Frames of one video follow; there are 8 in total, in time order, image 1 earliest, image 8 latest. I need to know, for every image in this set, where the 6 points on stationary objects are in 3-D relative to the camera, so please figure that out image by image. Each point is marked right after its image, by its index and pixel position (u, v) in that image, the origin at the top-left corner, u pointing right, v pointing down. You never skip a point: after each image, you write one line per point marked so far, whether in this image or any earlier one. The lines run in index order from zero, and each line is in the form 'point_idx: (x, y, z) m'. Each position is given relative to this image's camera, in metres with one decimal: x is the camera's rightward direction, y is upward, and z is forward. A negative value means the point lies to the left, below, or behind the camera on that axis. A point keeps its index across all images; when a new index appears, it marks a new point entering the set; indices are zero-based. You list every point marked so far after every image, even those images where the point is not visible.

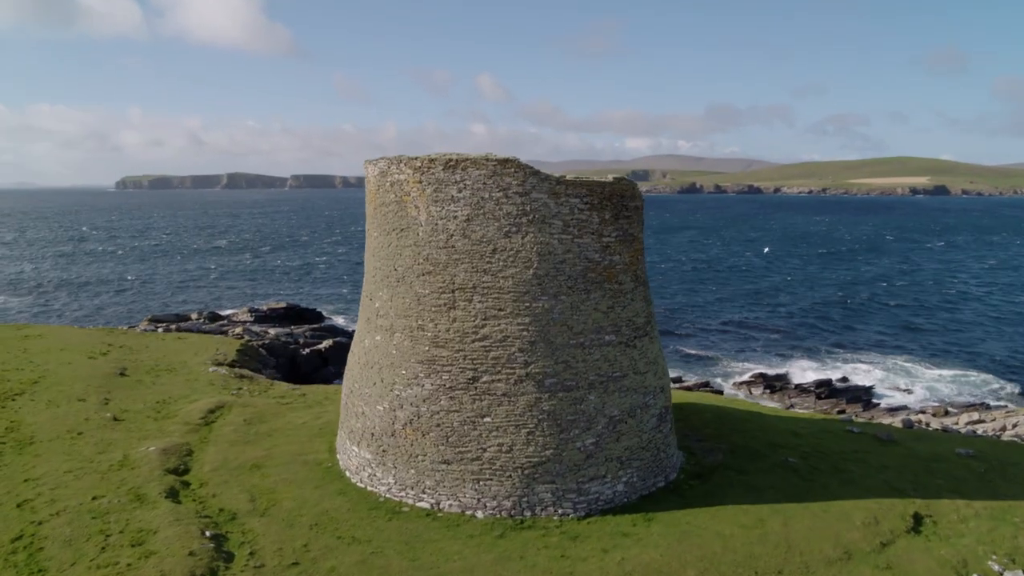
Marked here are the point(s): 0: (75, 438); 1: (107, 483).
0: (-10.5, -3.6, +18.5) m
1: (-8.4, -4.0, +15.9) m
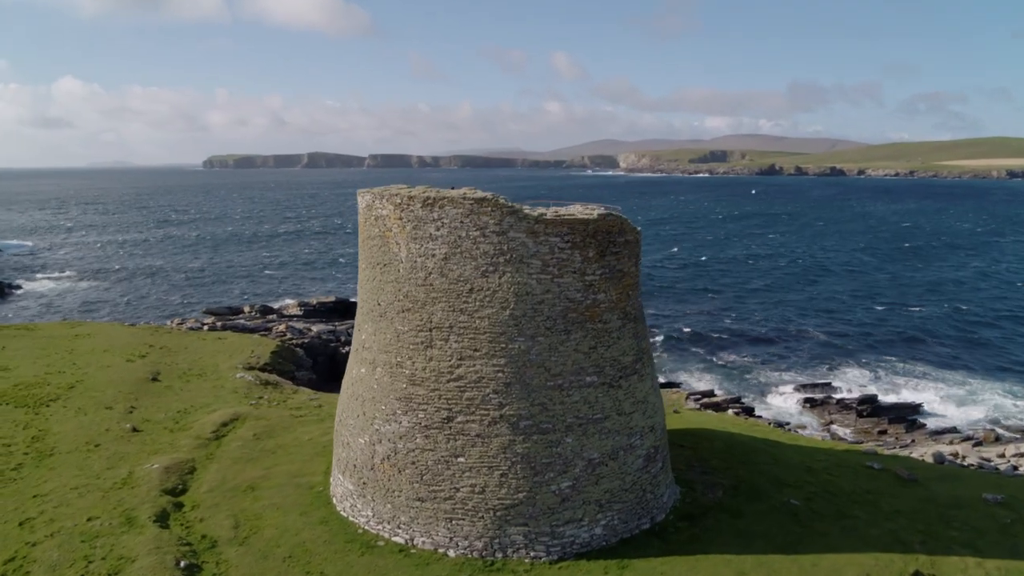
0: (-10.7, -4.1, +19.5) m
1: (-8.8, -4.7, +16.7) m
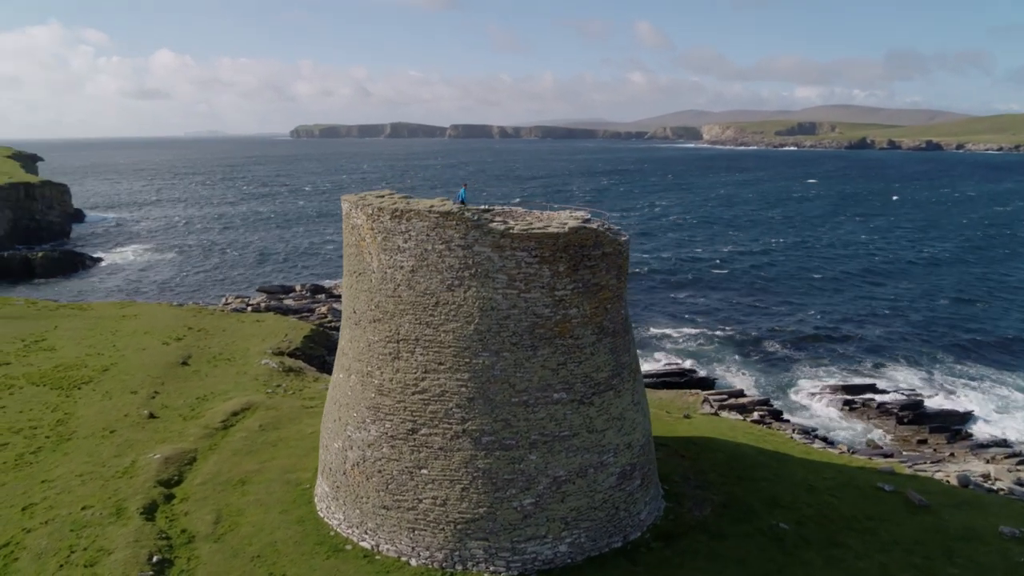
0: (-10.9, -4.0, +20.7) m
1: (-9.4, -4.7, +17.7) m
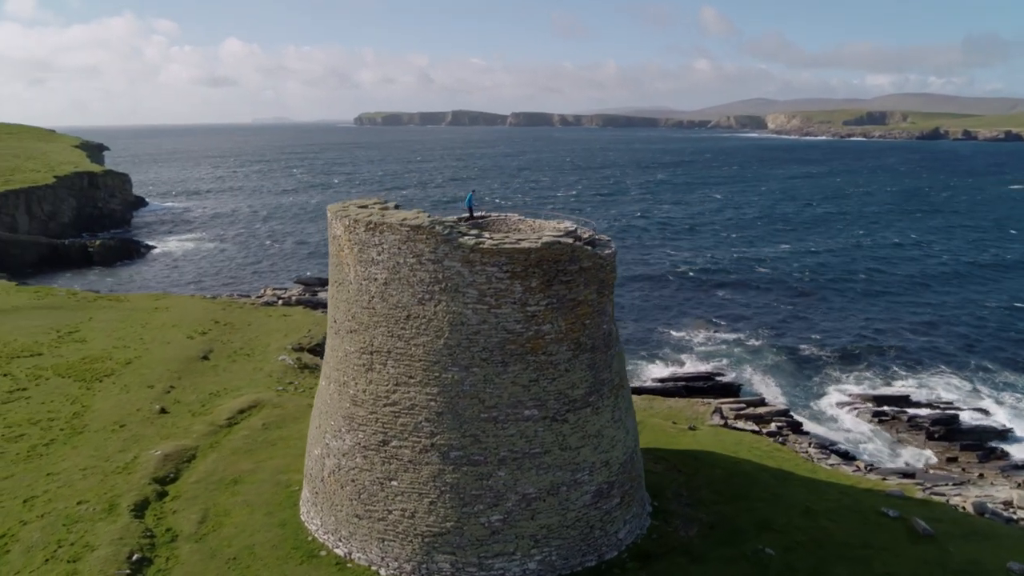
0: (-11.1, -4.0, +21.5) m
1: (-9.9, -4.8, +18.4) m
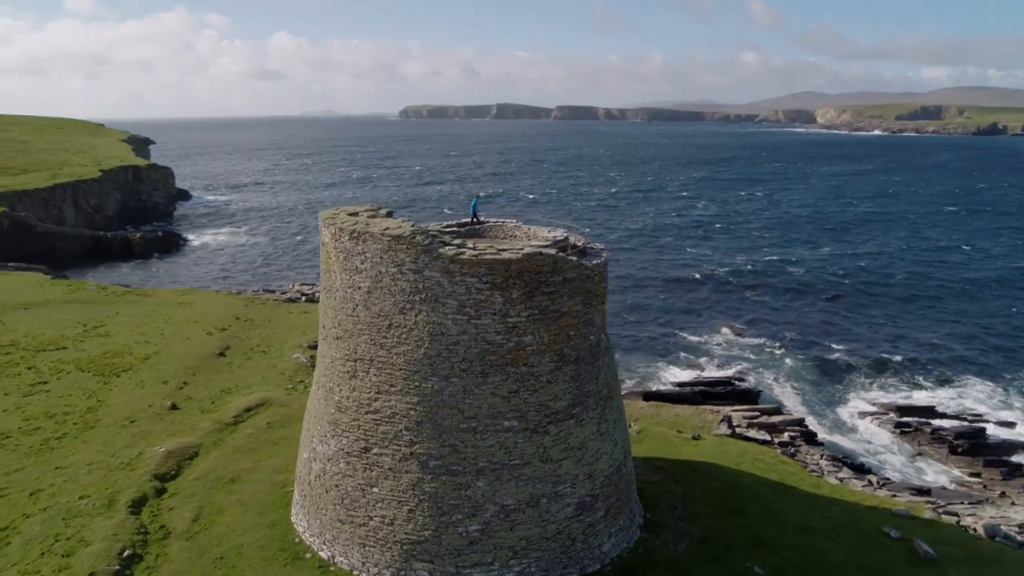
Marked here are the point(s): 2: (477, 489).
0: (-11.2, -4.0, +22.1) m
1: (-10.1, -4.8, +19.0) m
2: (-0.7, -4.0, +15.4) m
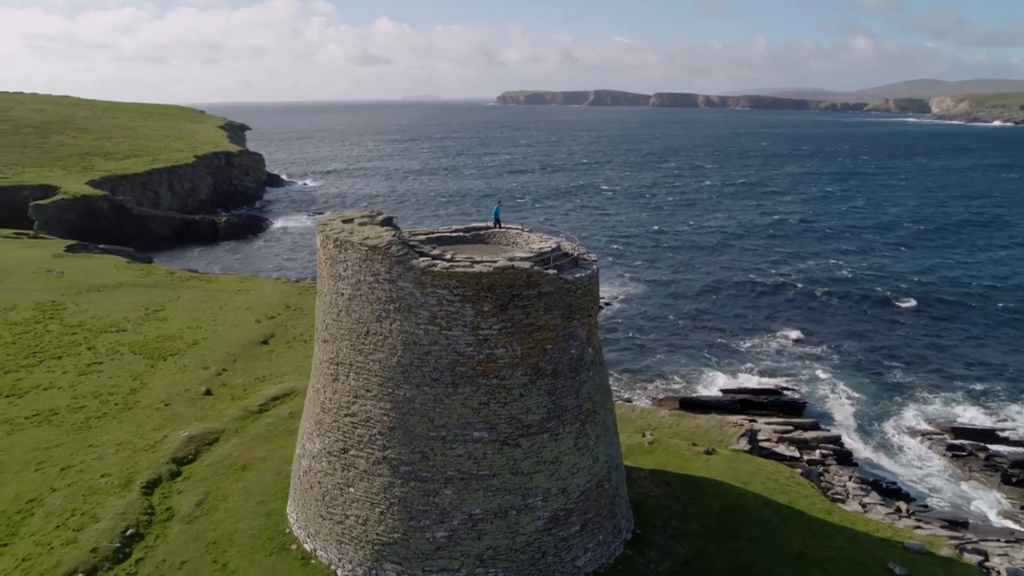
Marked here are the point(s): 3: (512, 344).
0: (-10.9, -3.7, +23.6) m
1: (-10.3, -4.6, +20.4) m
2: (-1.4, -4.3, +15.6) m
3: (0.0, -1.1, +15.6) m
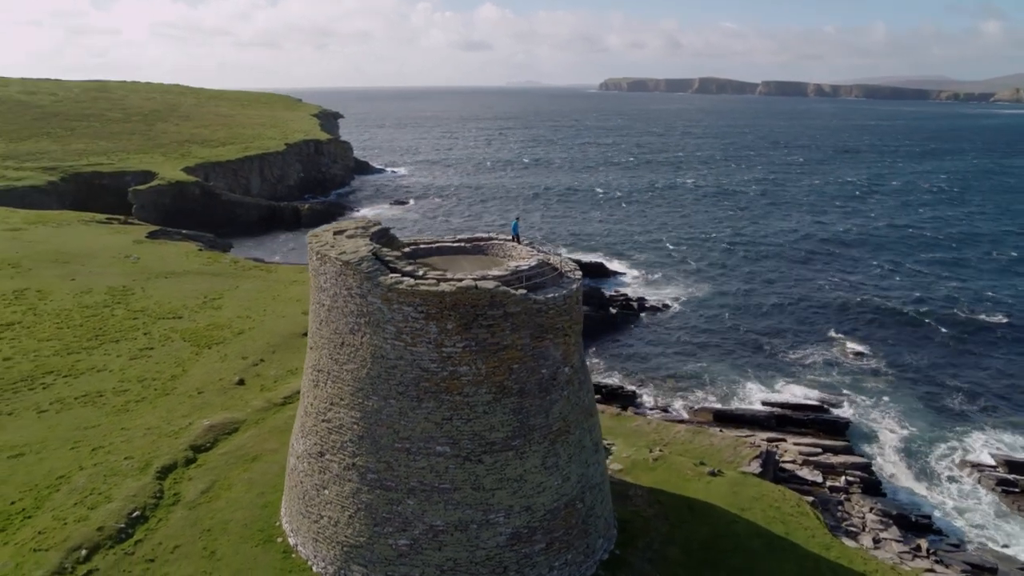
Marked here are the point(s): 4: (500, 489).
0: (-10.5, -3.6, +25.3) m
1: (-10.4, -4.5, +22.0) m
2: (-2.2, -4.6, +16.1) m
3: (-0.7, -1.5, +15.8) m
4: (-0.2, -4.2, +16.2) m
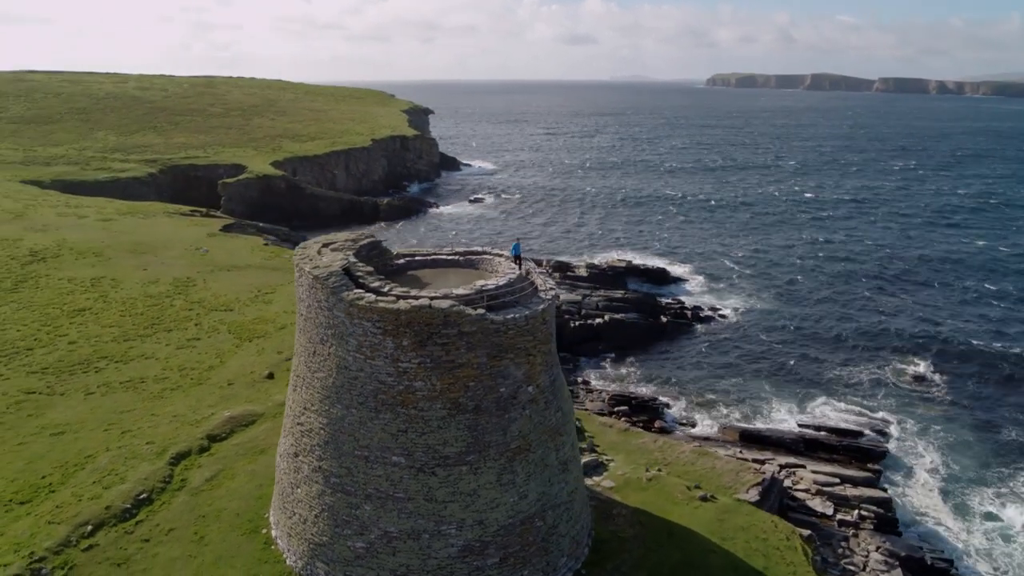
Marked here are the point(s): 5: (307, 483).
0: (-10.2, -3.5, +27.0) m
1: (-10.6, -4.5, +23.8) m
2: (-3.2, -4.9, +16.9) m
3: (-1.7, -1.9, +16.3) m
4: (-1.3, -4.6, +16.7) m
5: (-4.8, -4.6, +17.7) m
